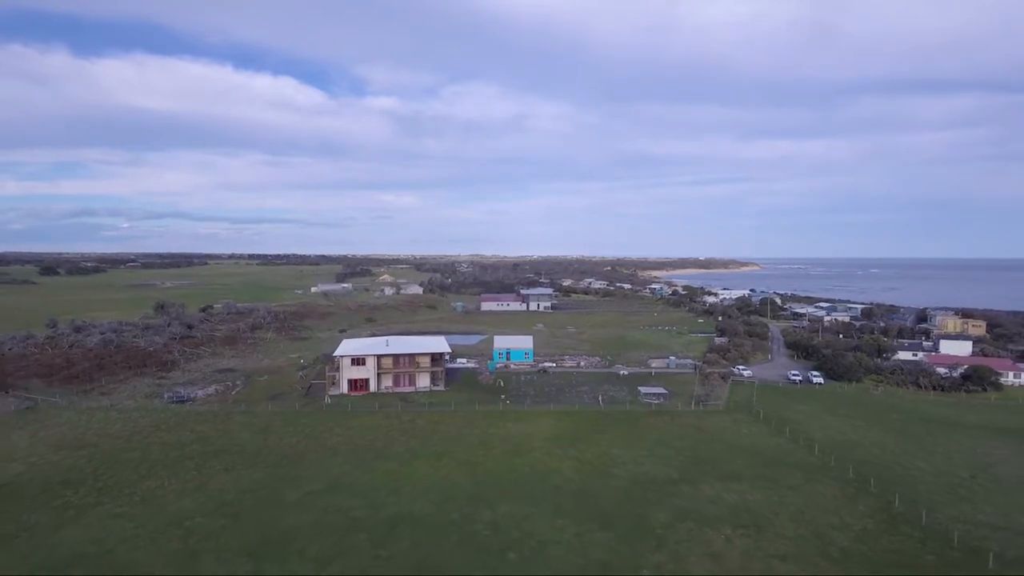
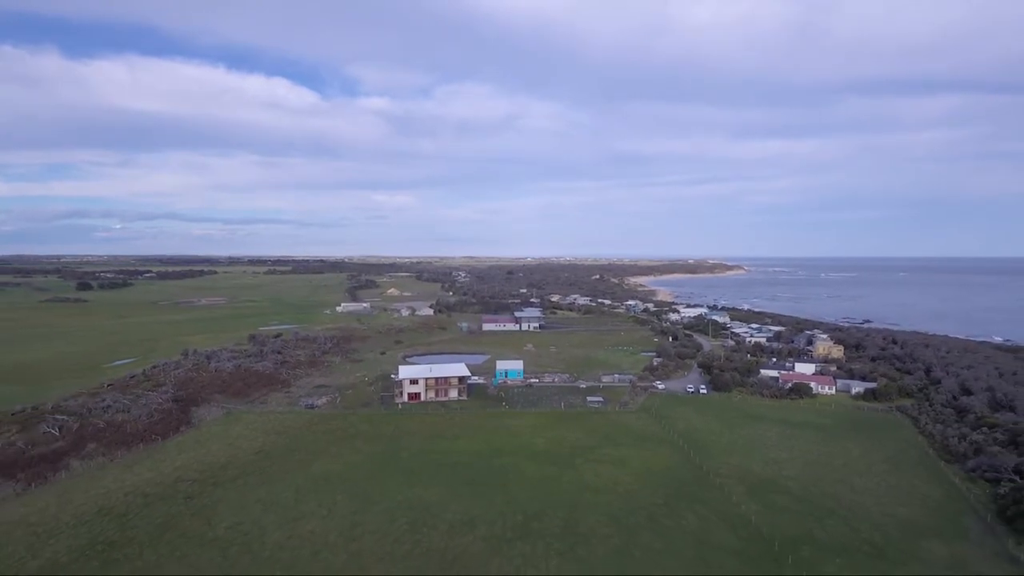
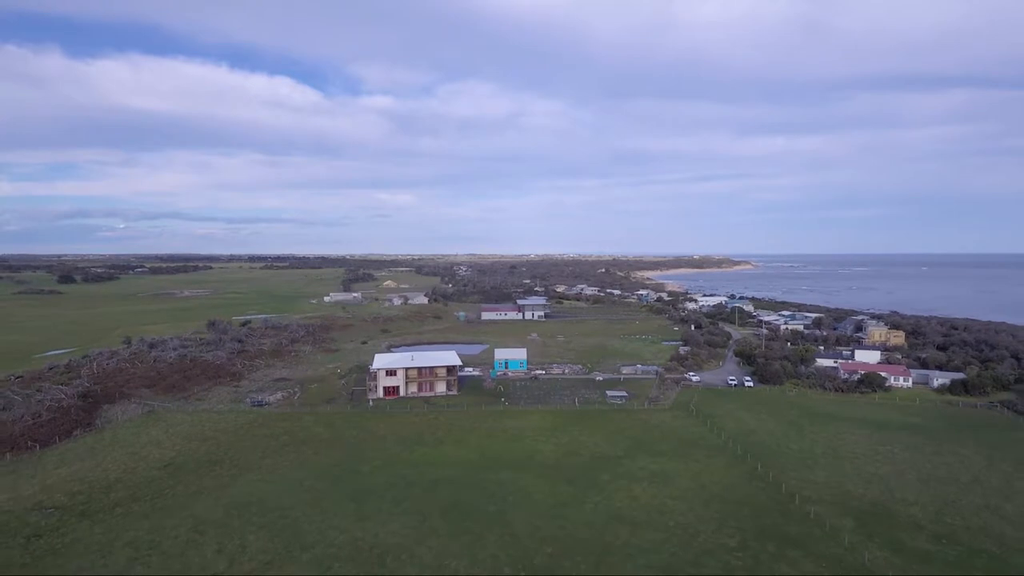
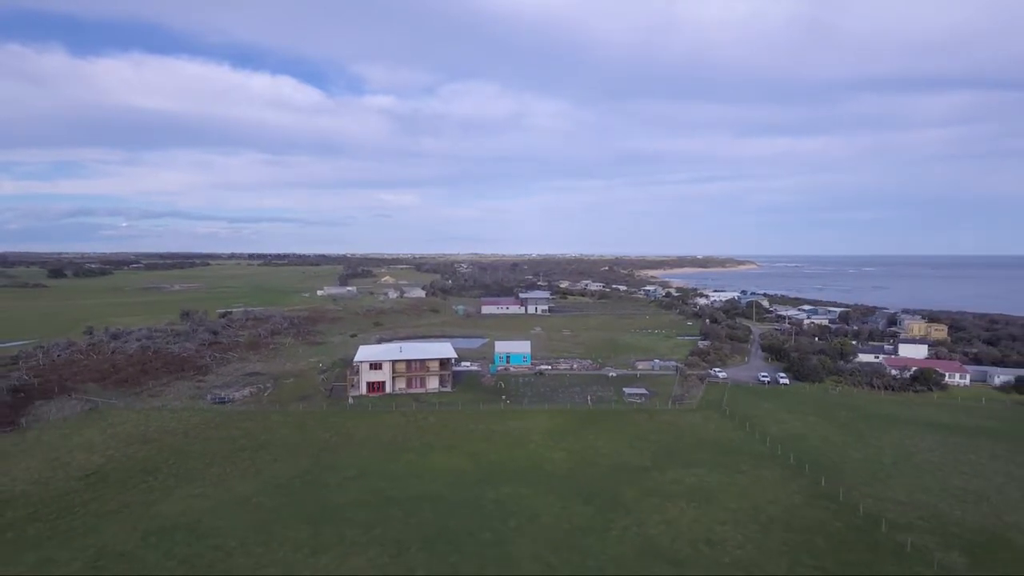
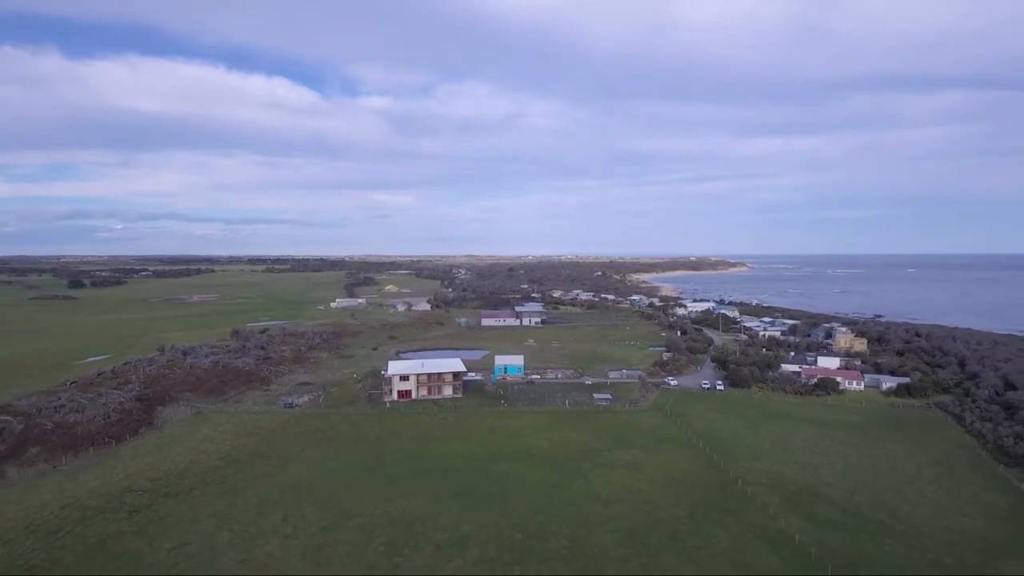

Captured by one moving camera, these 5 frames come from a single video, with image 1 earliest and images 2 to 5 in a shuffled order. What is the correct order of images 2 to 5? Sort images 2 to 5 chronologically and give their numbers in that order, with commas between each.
4, 3, 5, 2
